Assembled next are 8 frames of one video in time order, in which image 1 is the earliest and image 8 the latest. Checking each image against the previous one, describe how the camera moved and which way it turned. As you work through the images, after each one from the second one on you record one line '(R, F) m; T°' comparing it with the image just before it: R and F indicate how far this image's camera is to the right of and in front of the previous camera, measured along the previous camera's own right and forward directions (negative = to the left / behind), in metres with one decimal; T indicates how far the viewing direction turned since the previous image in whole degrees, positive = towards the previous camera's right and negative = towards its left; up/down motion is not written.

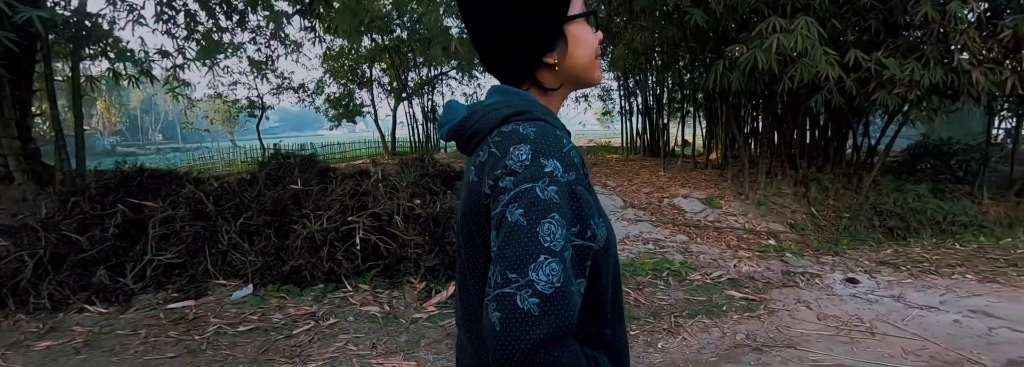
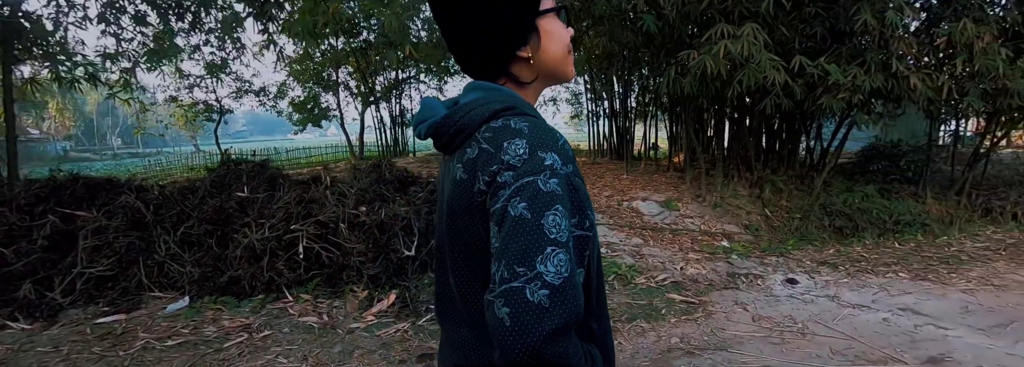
(+0.2, 0.0) m; +3°
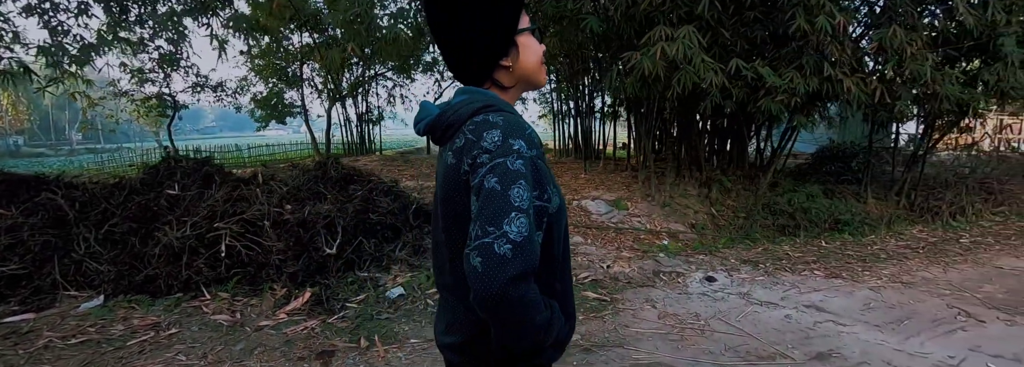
(+0.3, 0.0) m; +2°
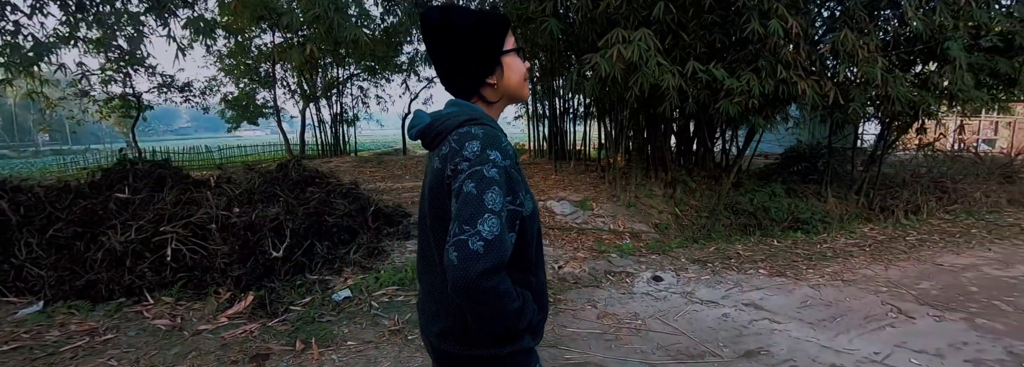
(+0.2, 0.0) m; +1°
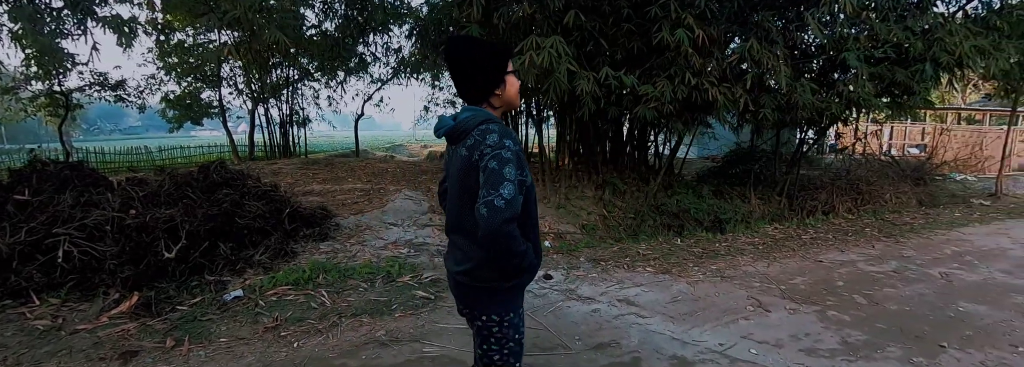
(+0.4, -0.1) m; +3°
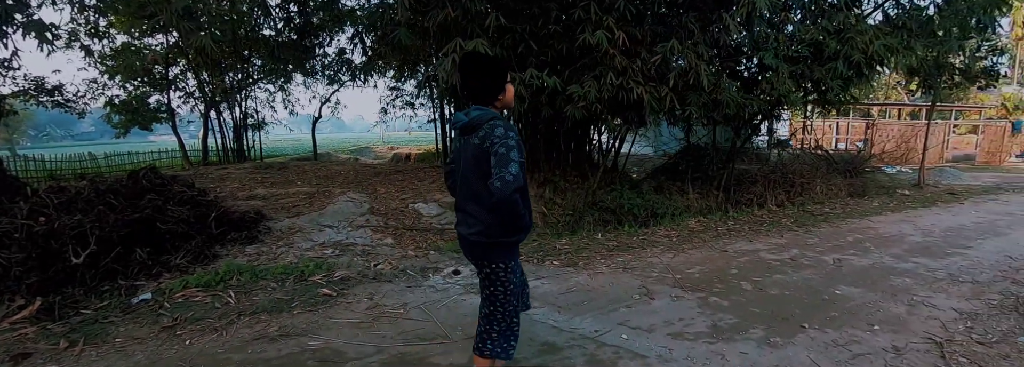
(+0.4, -0.1) m; +2°
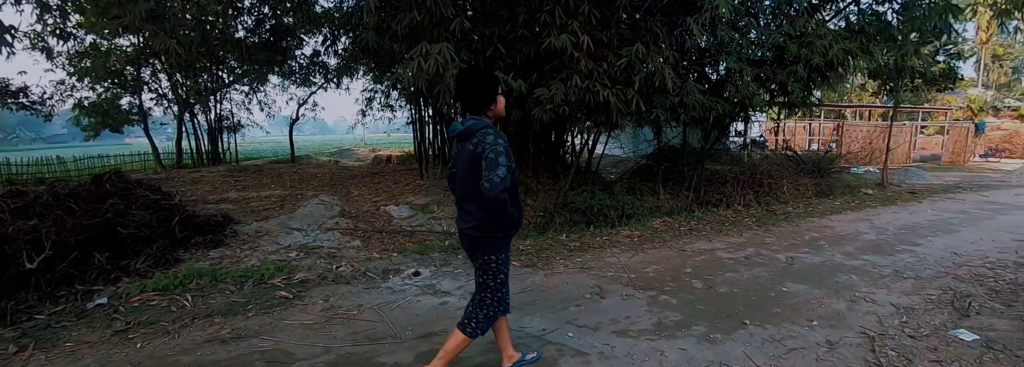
(+0.2, -0.1) m; +1°
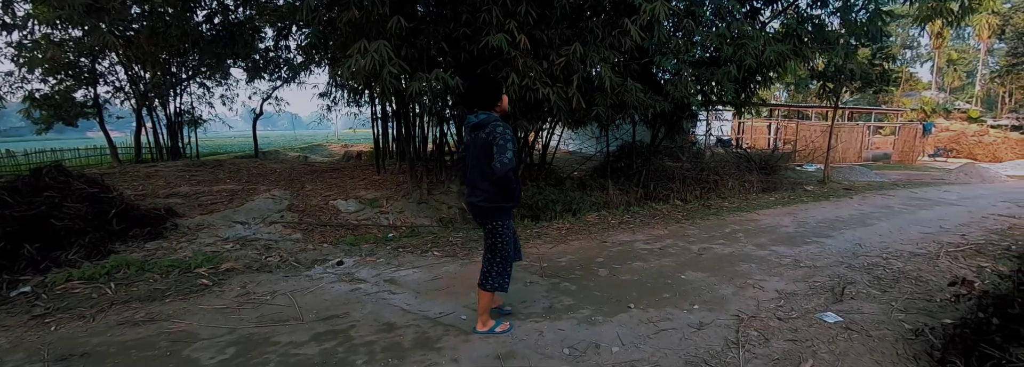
(+0.4, -0.2) m; +1°
